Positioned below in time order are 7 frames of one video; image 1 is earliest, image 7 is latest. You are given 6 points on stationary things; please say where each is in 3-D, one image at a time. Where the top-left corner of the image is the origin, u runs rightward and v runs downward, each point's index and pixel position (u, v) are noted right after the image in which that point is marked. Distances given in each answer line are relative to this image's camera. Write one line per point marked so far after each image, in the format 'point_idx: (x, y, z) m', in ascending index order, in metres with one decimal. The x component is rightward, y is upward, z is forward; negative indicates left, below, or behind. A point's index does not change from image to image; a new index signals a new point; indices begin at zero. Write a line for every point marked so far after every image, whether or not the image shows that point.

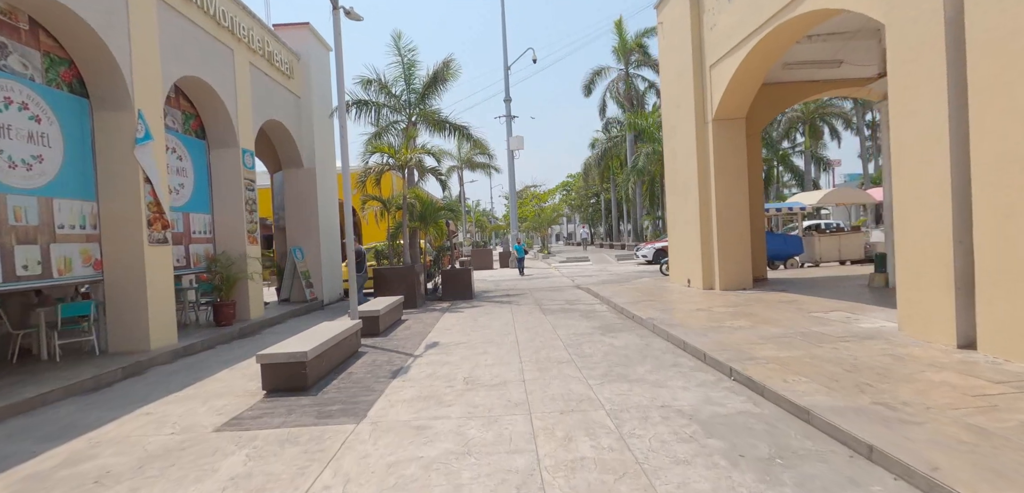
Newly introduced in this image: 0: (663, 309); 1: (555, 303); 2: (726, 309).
0: (+2.8, -1.2, +9.6) m
1: (+1.0, -1.4, +12.4) m
2: (+3.8, -1.1, +9.1) m
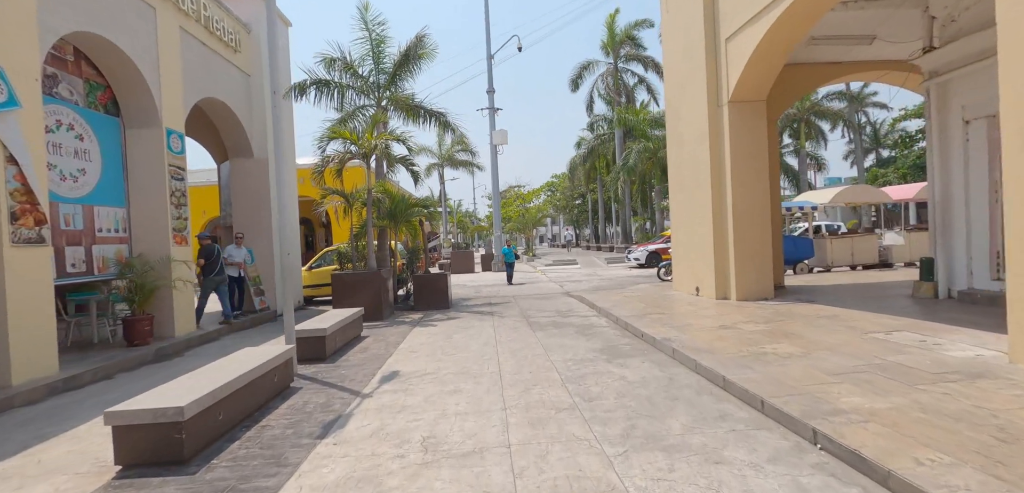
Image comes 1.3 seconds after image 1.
0: (+2.5, -1.2, +7.9) m
1: (+0.7, -1.4, +10.6) m
2: (+3.5, -1.2, +7.4) m
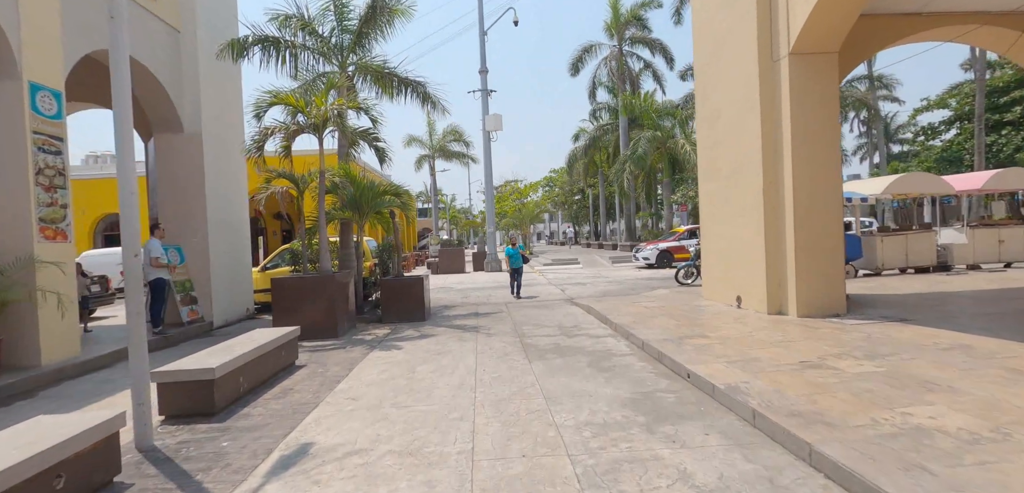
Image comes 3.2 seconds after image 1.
0: (+2.4, -1.2, +5.5) m
1: (+0.5, -1.4, +8.2) m
2: (+3.4, -1.2, +5.0) m
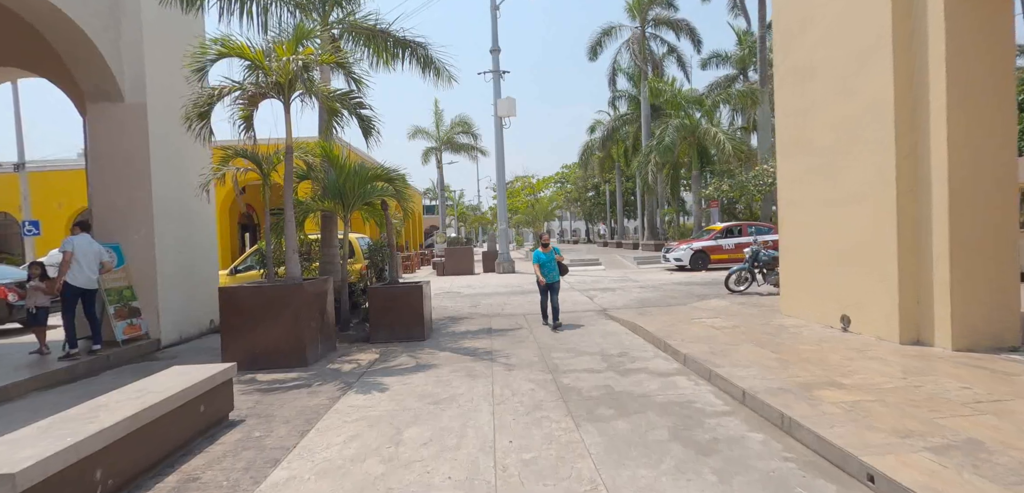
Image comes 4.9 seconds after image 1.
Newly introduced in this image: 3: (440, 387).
0: (+2.7, -1.2, +3.2) m
1: (+0.8, -1.4, +5.9) m
2: (+3.7, -1.2, +2.7) m
3: (-0.8, -1.5, +5.5) m
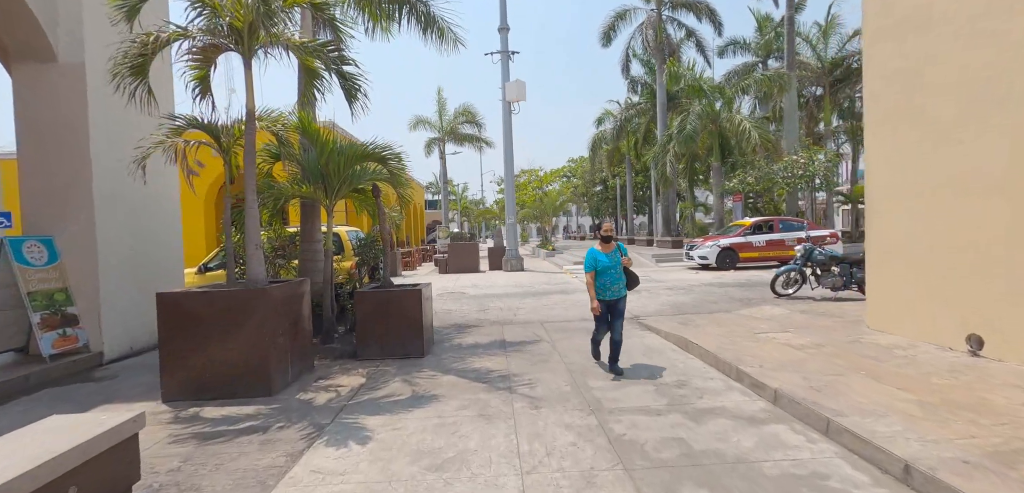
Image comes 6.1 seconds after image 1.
0: (+2.9, -1.2, +1.6) m
1: (+1.1, -1.4, +4.4) m
2: (+3.9, -1.2, +1.1) m
3: (-0.5, -1.5, +4.0) m
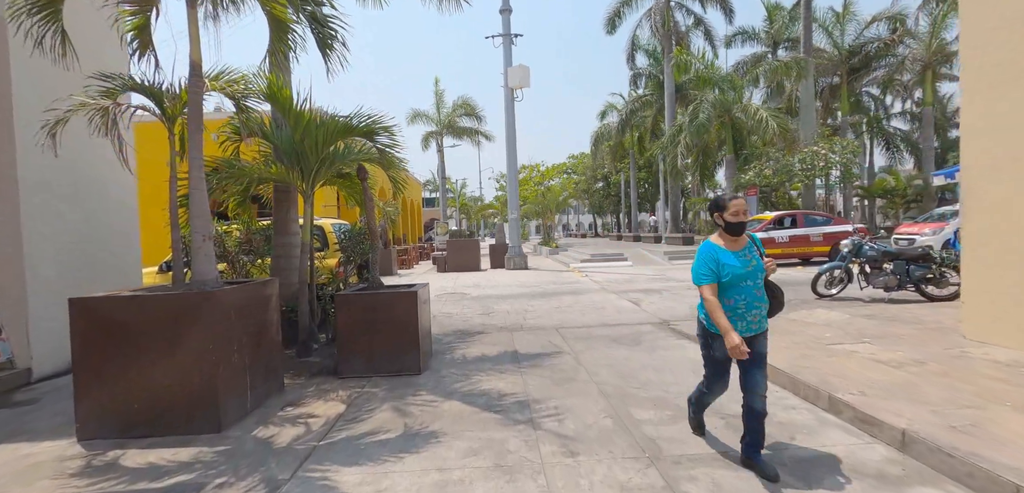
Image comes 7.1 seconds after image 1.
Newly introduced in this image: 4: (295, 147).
0: (+3.1, -1.2, +0.5) m
1: (+1.3, -1.3, +3.2) m
2: (+4.1, -1.1, 0.0) m
3: (-0.4, -1.4, +2.8) m
4: (-2.5, +1.1, +5.9) m
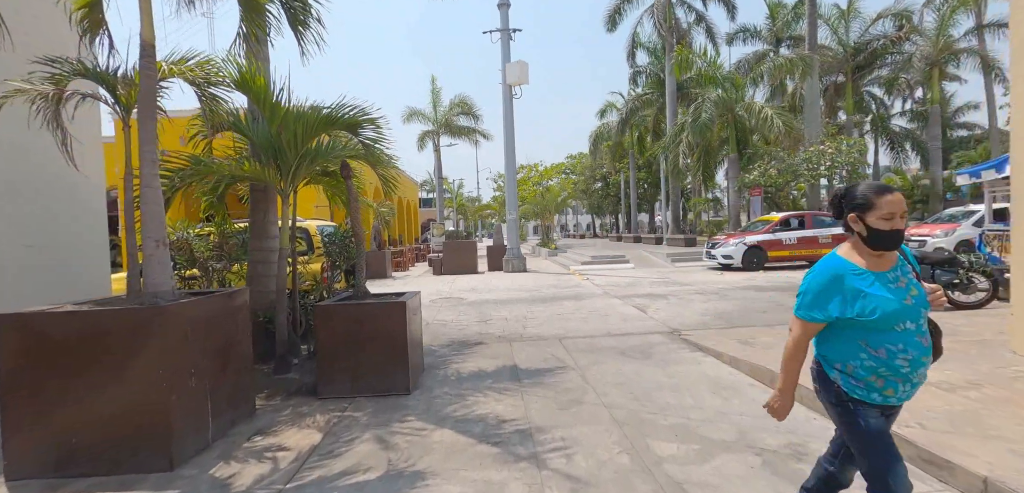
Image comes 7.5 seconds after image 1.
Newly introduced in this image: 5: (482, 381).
0: (+3.1, -1.2, -0.1) m
1: (+1.3, -1.3, +2.6) m
2: (+4.1, -1.2, -0.6) m
3: (-0.3, -1.5, +2.2) m
4: (-2.5, +1.1, +5.3) m
5: (-0.3, -1.4, +5.1) m
